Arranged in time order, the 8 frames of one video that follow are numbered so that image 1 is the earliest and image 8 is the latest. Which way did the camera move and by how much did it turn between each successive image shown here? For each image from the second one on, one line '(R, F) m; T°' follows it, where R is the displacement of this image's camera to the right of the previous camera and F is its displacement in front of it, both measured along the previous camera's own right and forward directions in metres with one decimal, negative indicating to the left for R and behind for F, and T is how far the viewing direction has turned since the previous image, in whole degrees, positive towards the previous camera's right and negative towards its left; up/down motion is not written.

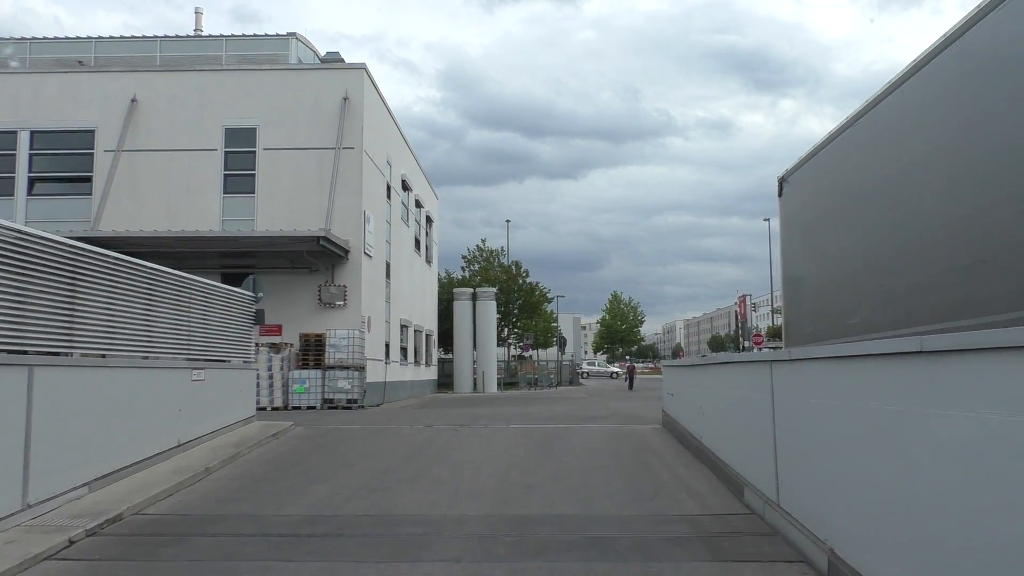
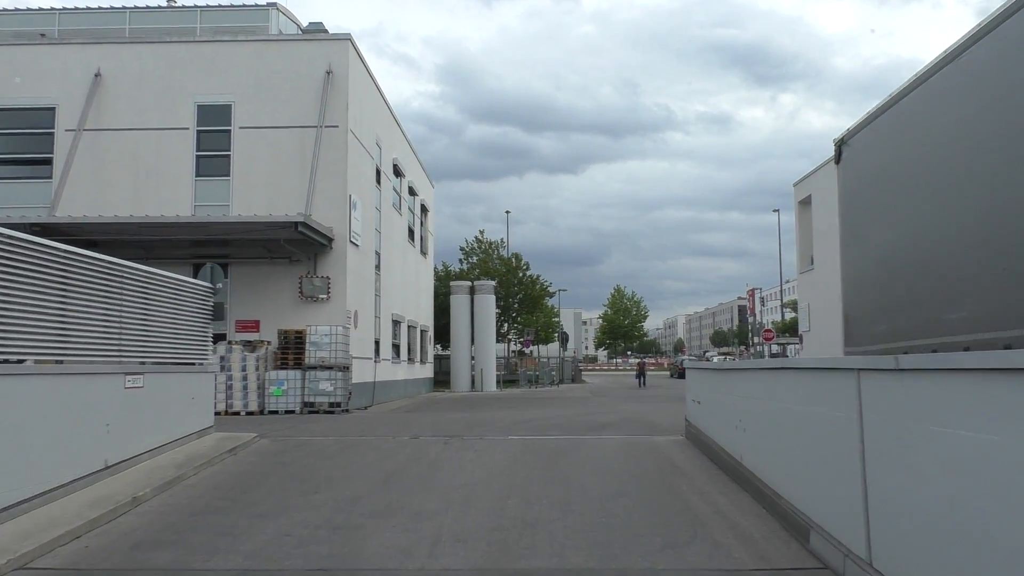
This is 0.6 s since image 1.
(0.0, +1.9) m; 0°
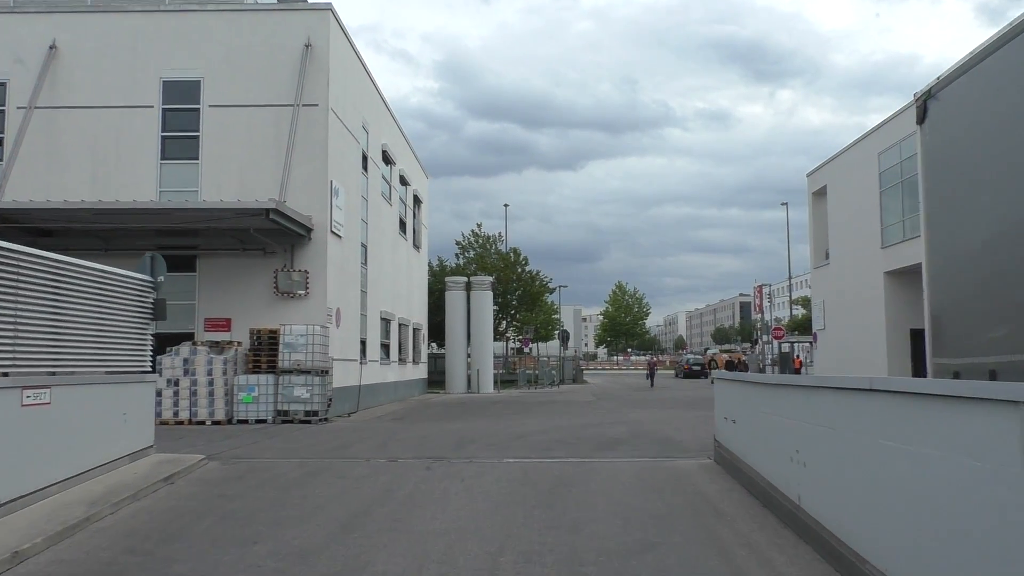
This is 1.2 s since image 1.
(0.0, +1.9) m; 0°
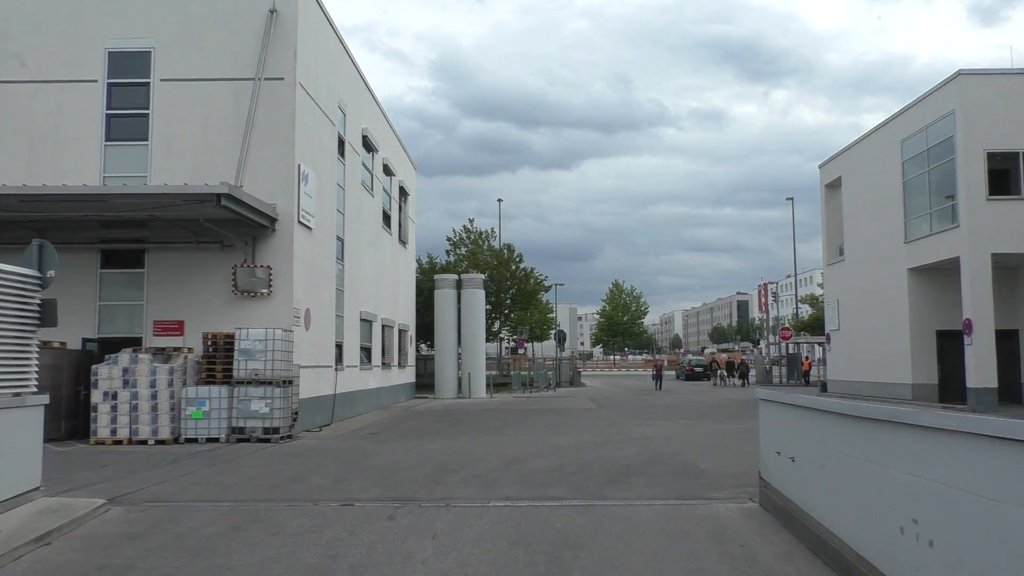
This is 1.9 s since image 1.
(+0.1, +2.2) m; 0°
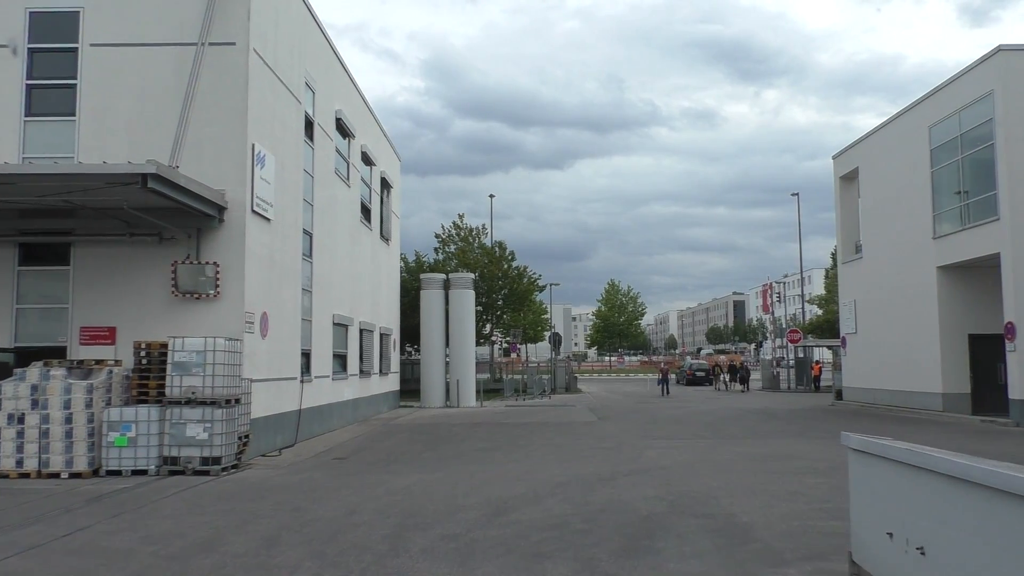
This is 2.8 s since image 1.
(+0.1, +2.4) m; 0°
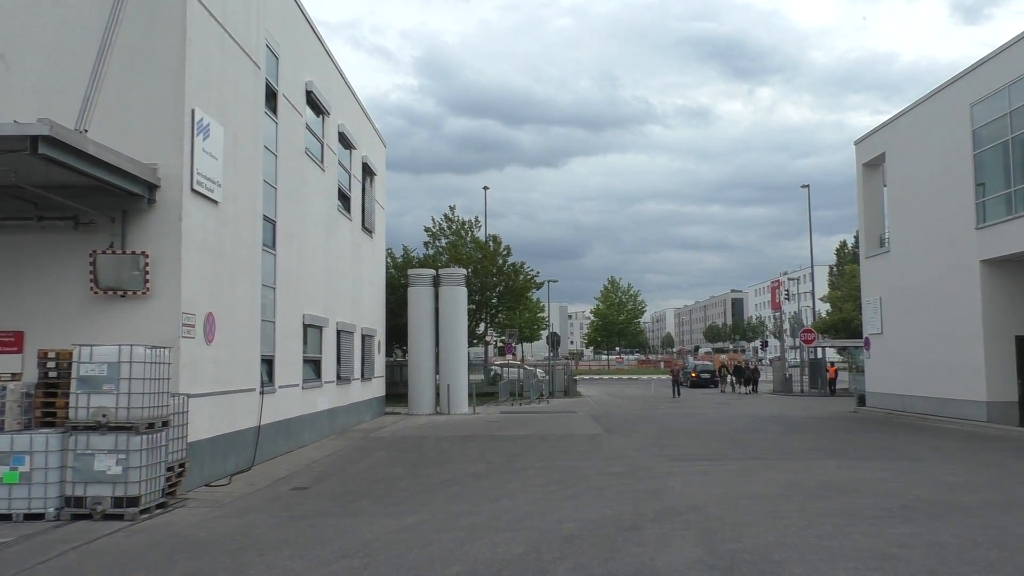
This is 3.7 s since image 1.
(0.0, +2.4) m; 0°
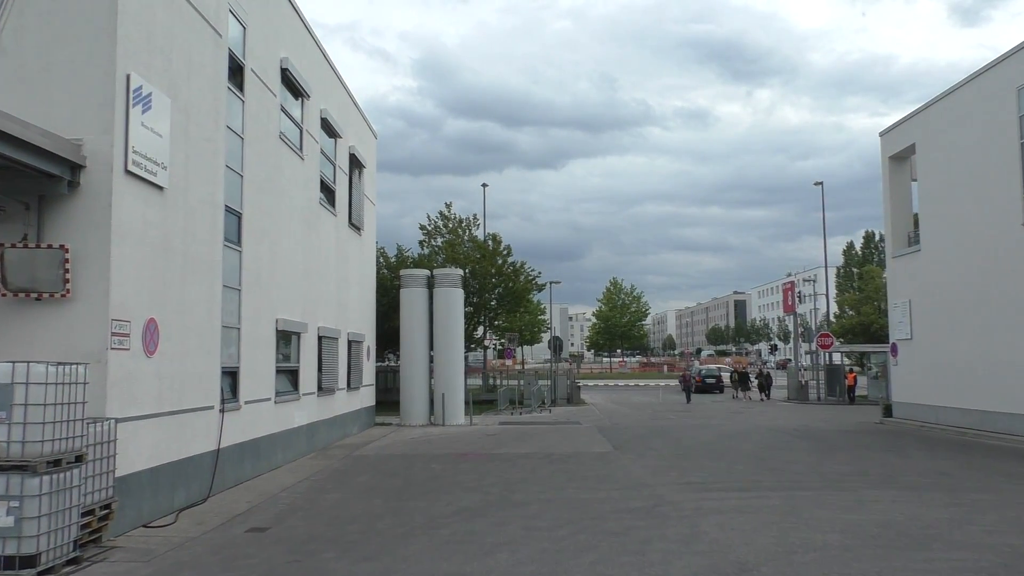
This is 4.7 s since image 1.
(0.0, +2.0) m; 0°
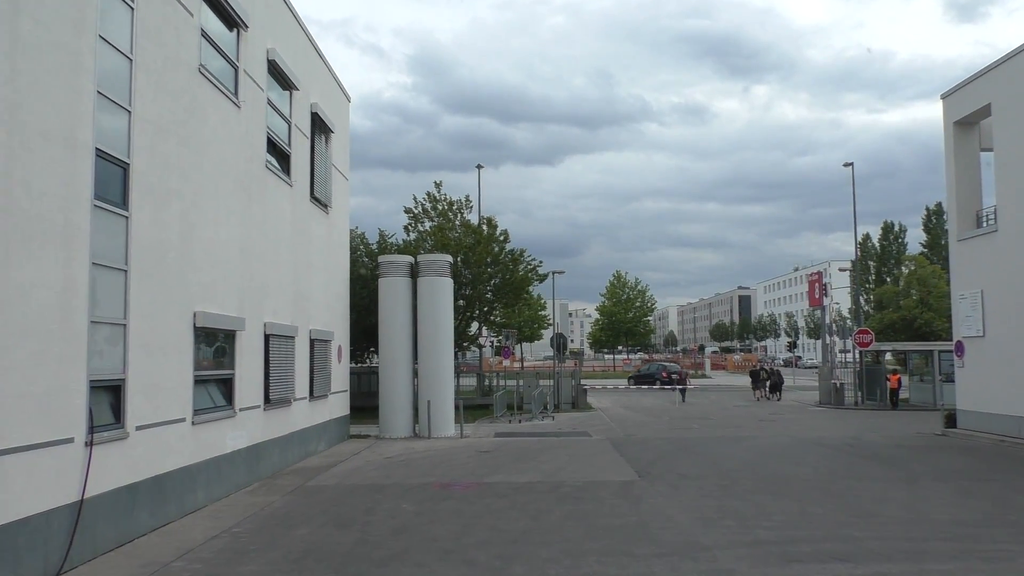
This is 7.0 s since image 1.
(0.0, +3.9) m; 0°
